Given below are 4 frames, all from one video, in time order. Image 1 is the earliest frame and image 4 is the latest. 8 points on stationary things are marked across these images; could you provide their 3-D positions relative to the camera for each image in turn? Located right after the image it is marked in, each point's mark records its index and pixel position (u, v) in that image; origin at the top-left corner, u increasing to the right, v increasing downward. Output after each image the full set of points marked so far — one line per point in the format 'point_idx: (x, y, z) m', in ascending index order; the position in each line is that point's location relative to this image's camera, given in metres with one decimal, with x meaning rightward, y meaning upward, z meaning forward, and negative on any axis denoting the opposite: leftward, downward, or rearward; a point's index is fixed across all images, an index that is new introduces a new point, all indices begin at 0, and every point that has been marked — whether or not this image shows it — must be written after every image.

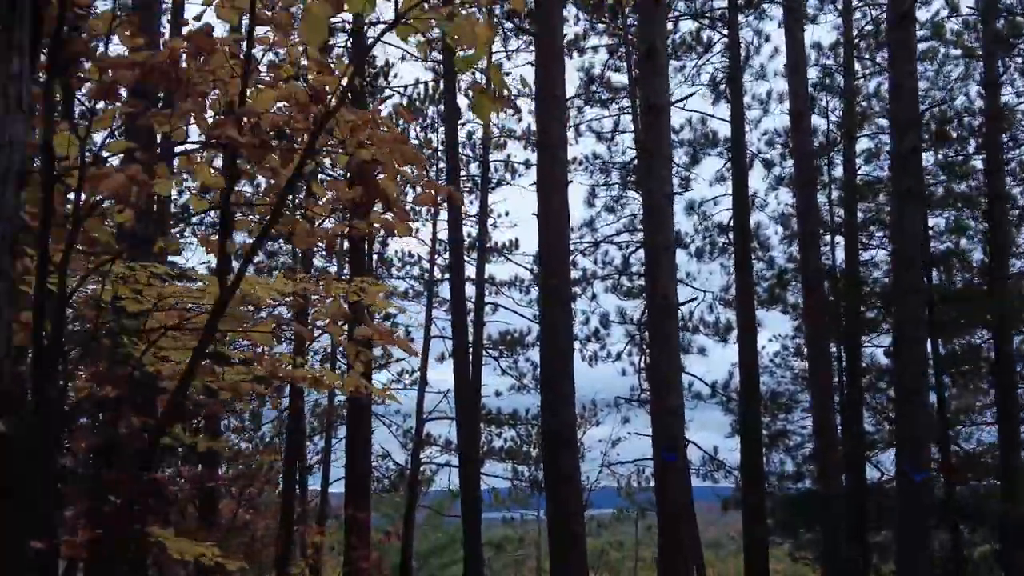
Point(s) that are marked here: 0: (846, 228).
0: (+4.5, +0.8, +13.1) m
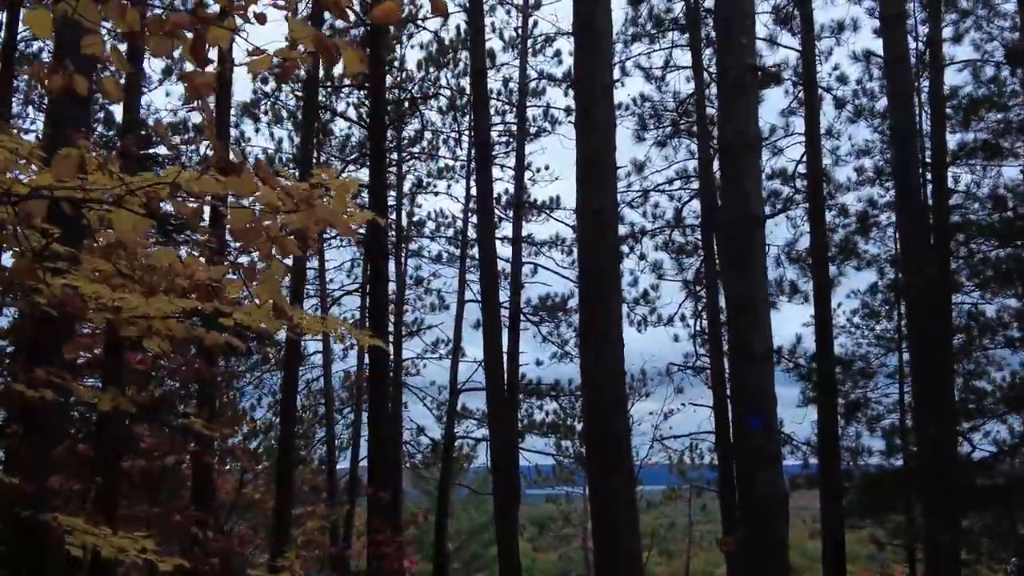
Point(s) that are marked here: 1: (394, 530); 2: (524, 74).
0: (+4.9, +1.4, +11.4) m
1: (-1.5, -3.1, +12.6) m
2: (+0.2, +3.7, +16.7) m
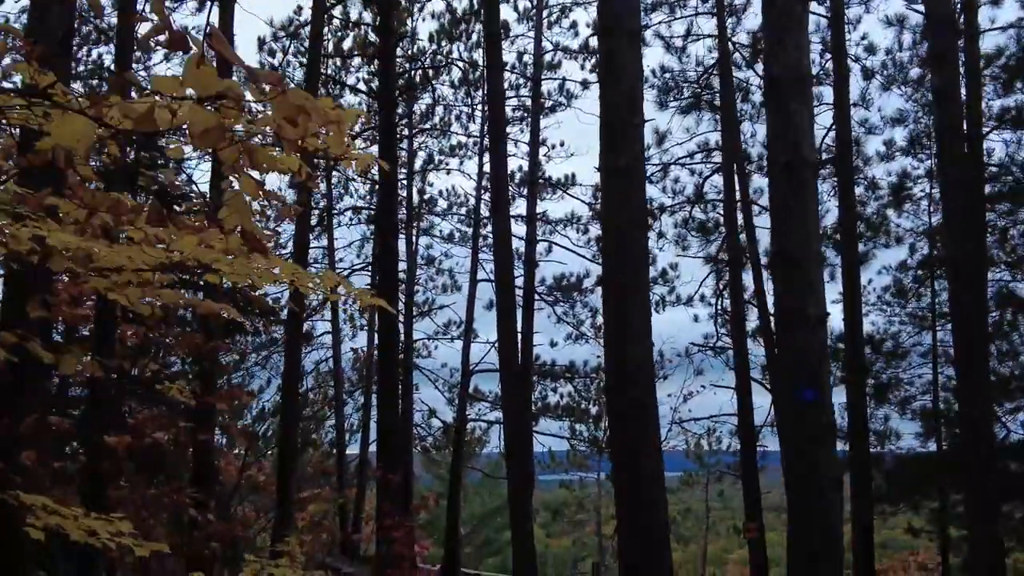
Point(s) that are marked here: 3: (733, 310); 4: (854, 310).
0: (+5.1, +1.7, +10.8) m
1: (-1.3, -2.8, +12.1) m
2: (+0.4, +4.0, +16.1) m
3: (+2.9, -0.3, +12.8) m
4: (+4.0, -0.3, +11.4) m
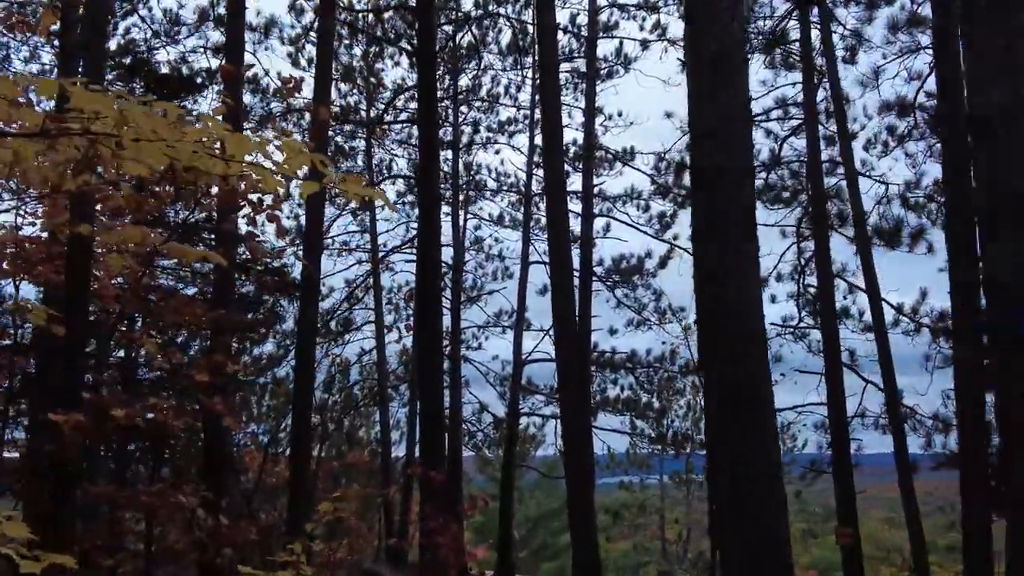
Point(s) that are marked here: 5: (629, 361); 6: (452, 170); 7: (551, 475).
0: (+5.6, +2.1, +9.2) m
1: (-0.7, -2.5, +10.9) m
2: (+1.2, +4.3, +14.8) m
3: (+3.6, 0.0, +11.3) m
4: (+4.5, +0.1, +9.8) m
5: (+1.9, -1.2, +16.1) m
6: (-1.0, +2.0, +16.4) m
7: (+0.7, -3.5, +18.3) m
